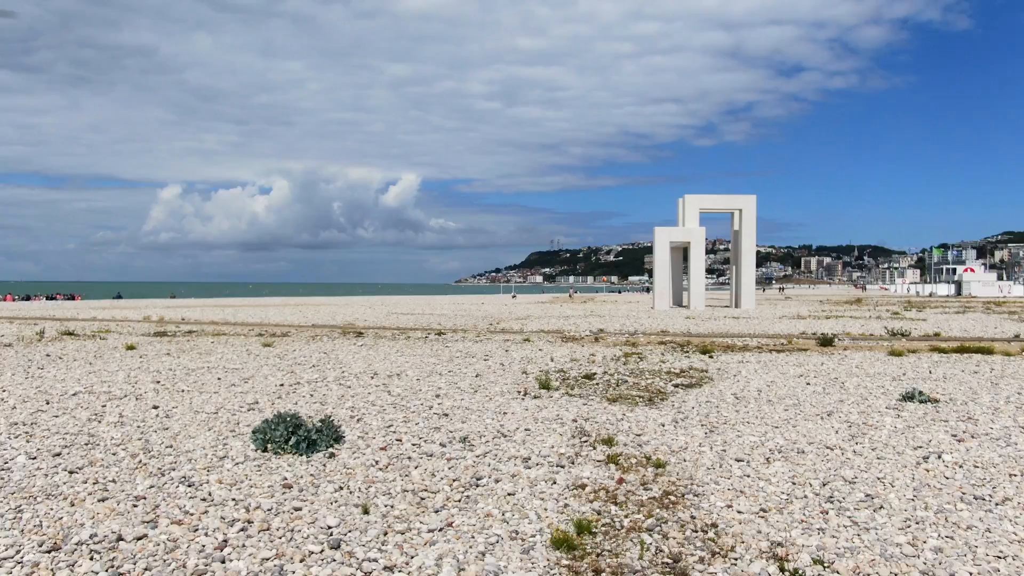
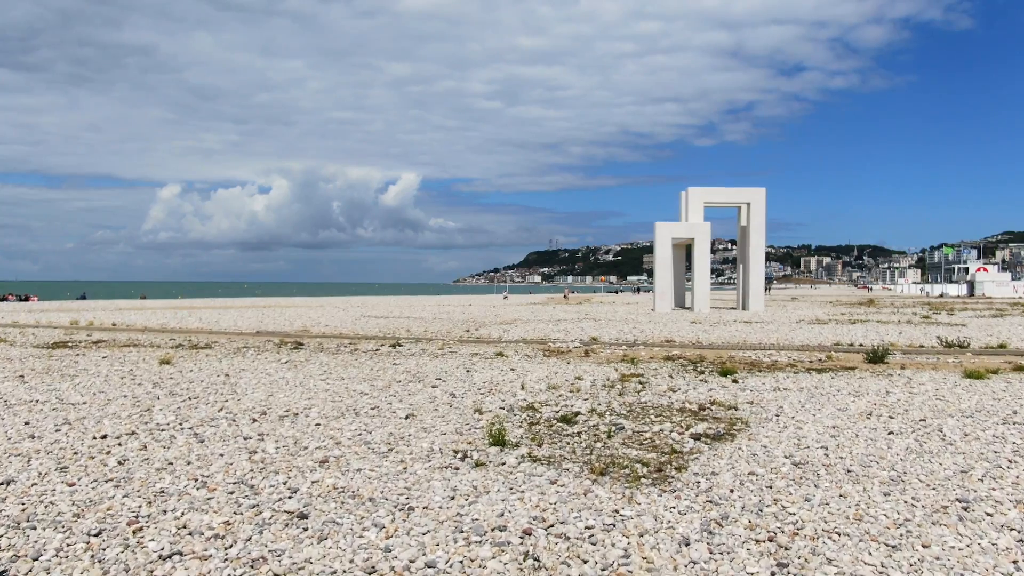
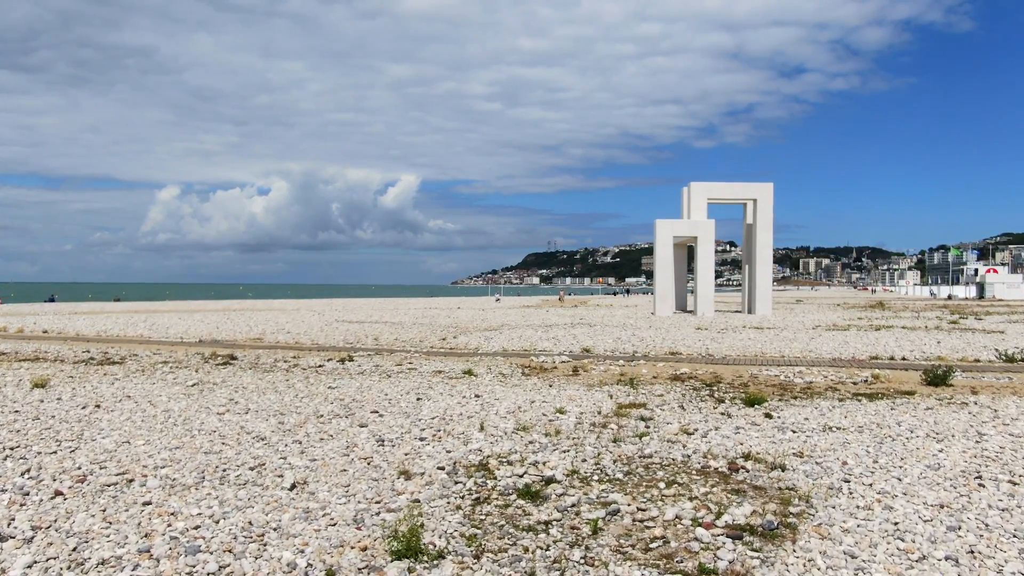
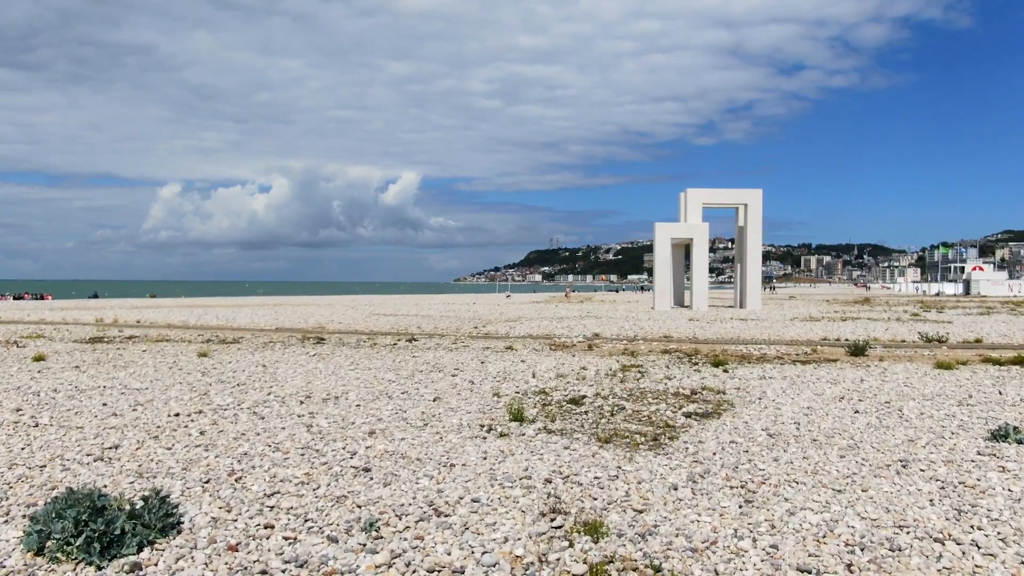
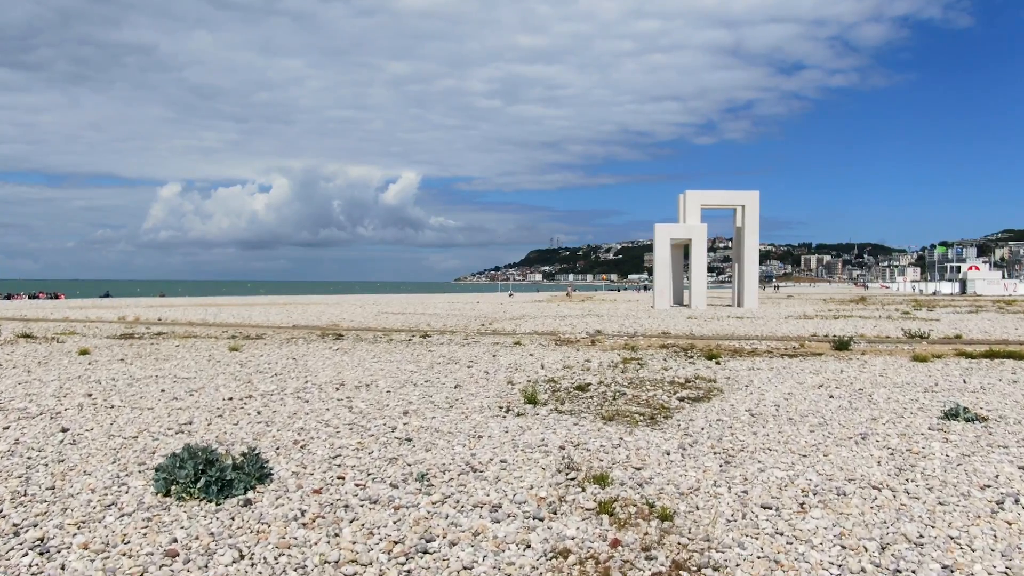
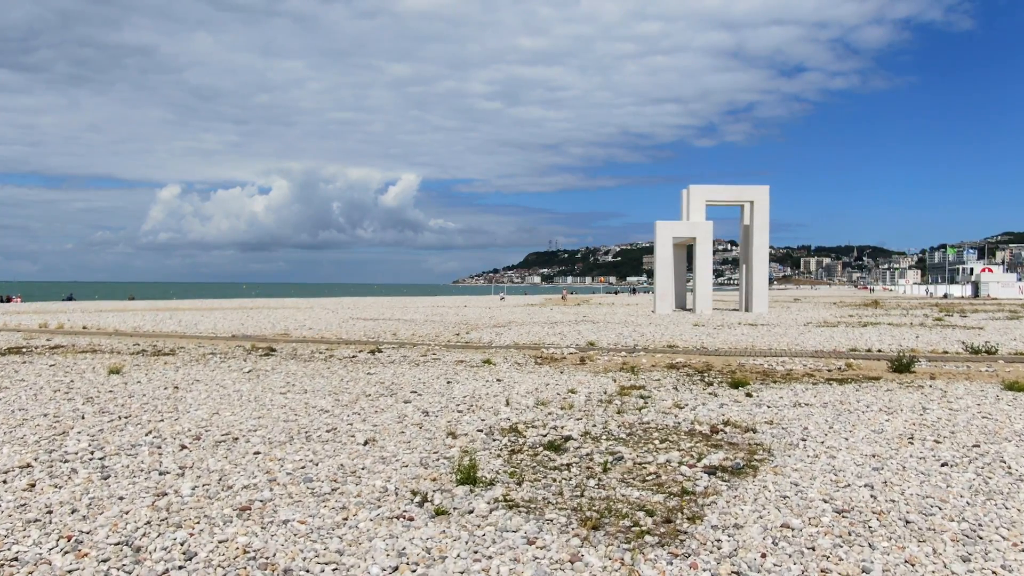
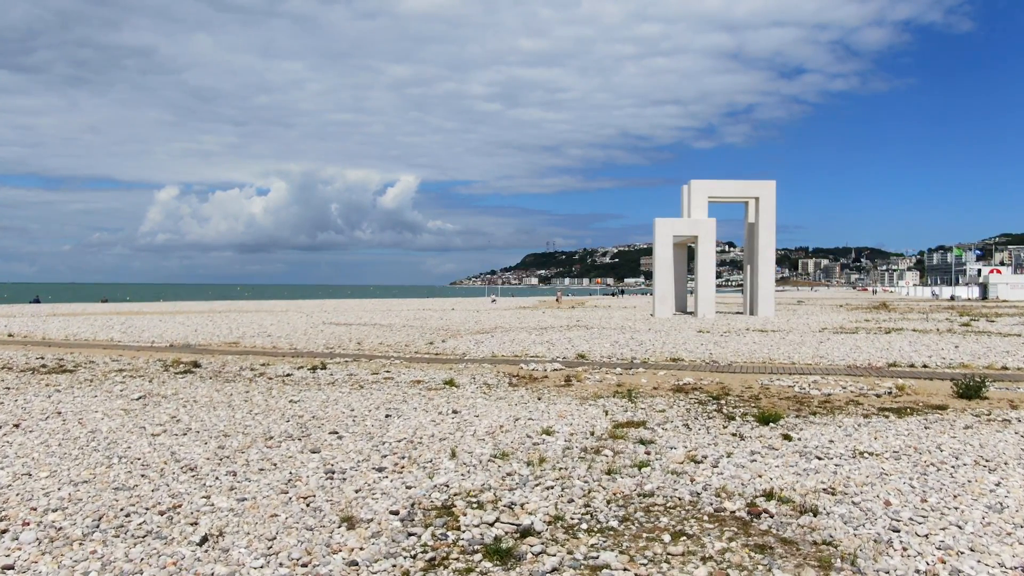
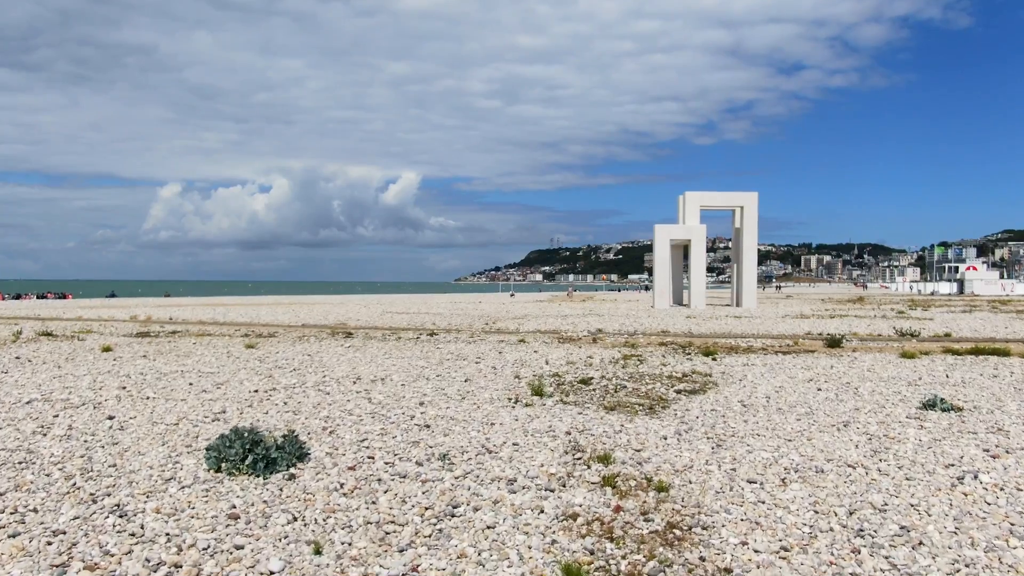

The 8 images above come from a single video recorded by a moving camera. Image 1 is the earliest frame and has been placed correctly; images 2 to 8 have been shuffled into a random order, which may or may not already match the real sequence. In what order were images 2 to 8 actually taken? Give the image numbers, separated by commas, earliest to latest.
8, 5, 4, 2, 6, 3, 7
